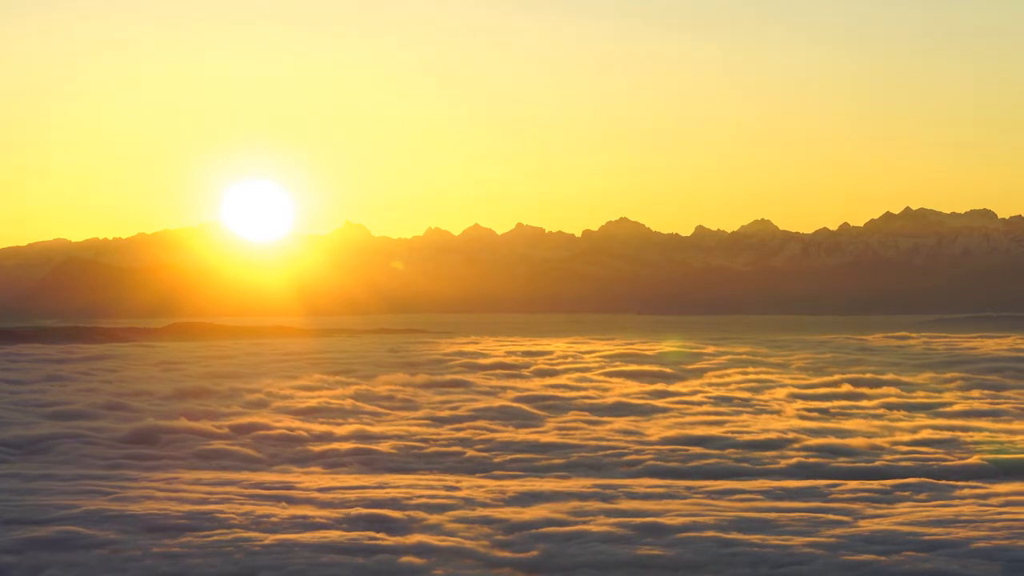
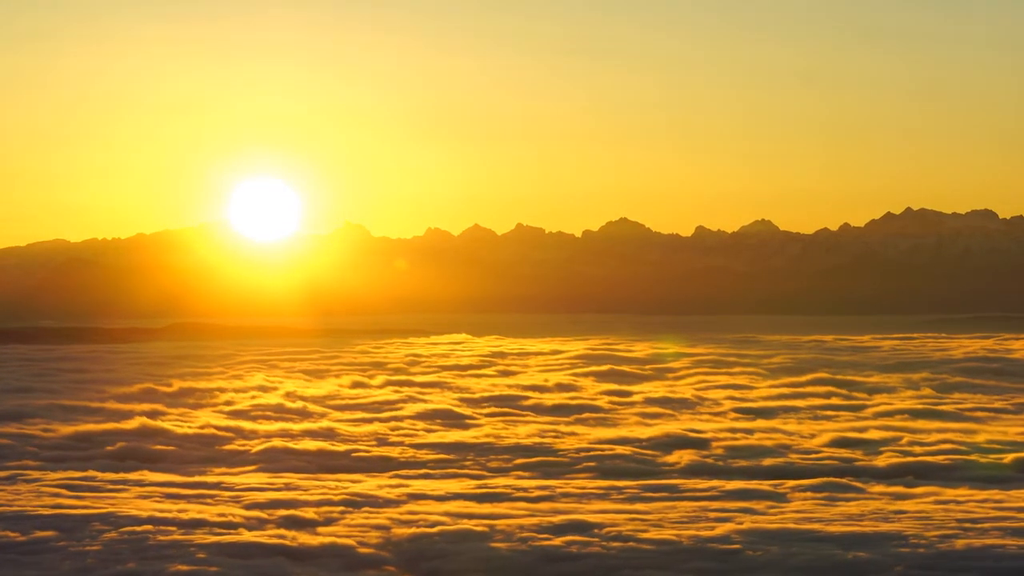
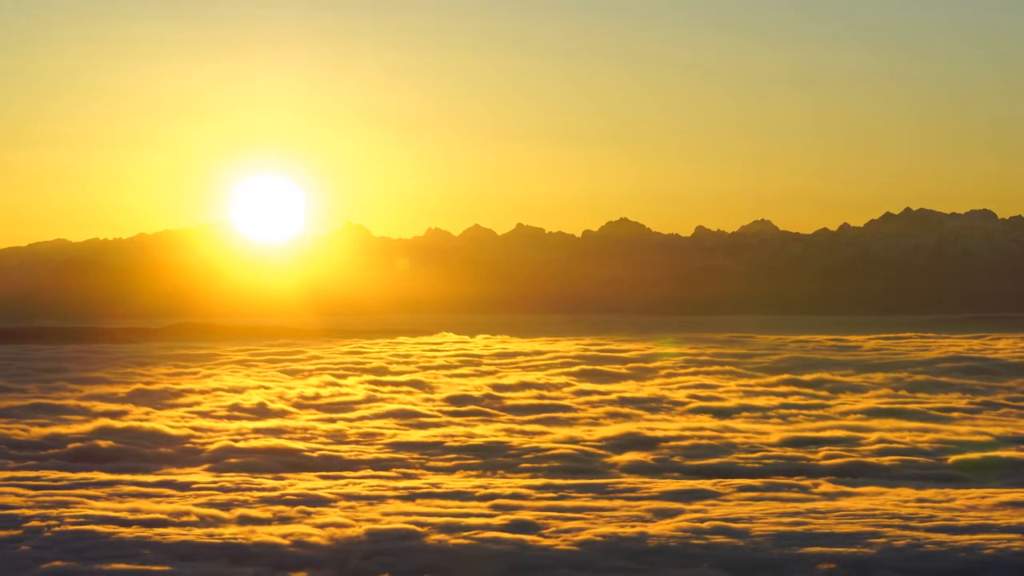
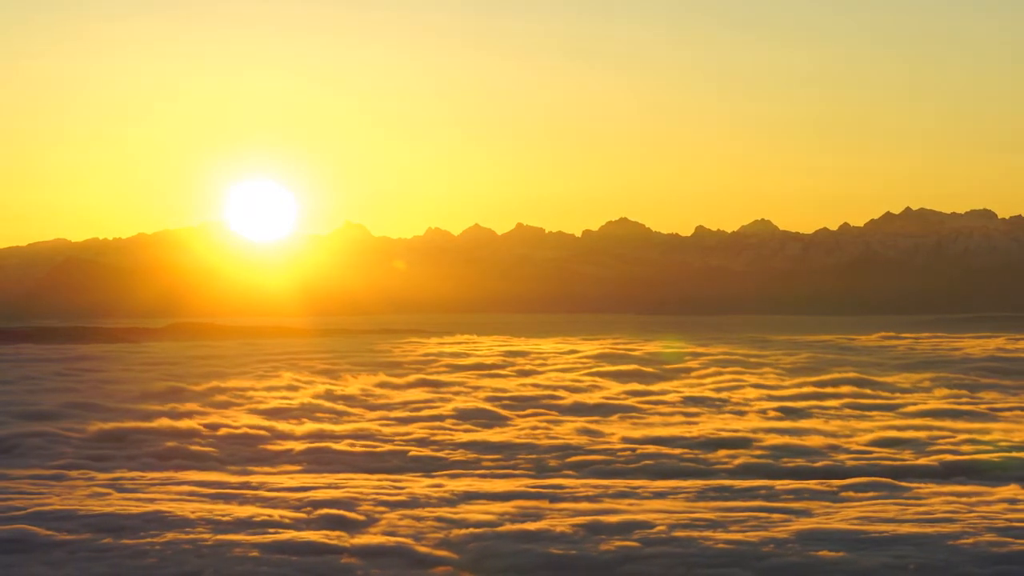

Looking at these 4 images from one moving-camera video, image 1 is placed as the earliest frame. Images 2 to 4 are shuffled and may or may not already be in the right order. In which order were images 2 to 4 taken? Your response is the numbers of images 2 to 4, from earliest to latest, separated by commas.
4, 2, 3
